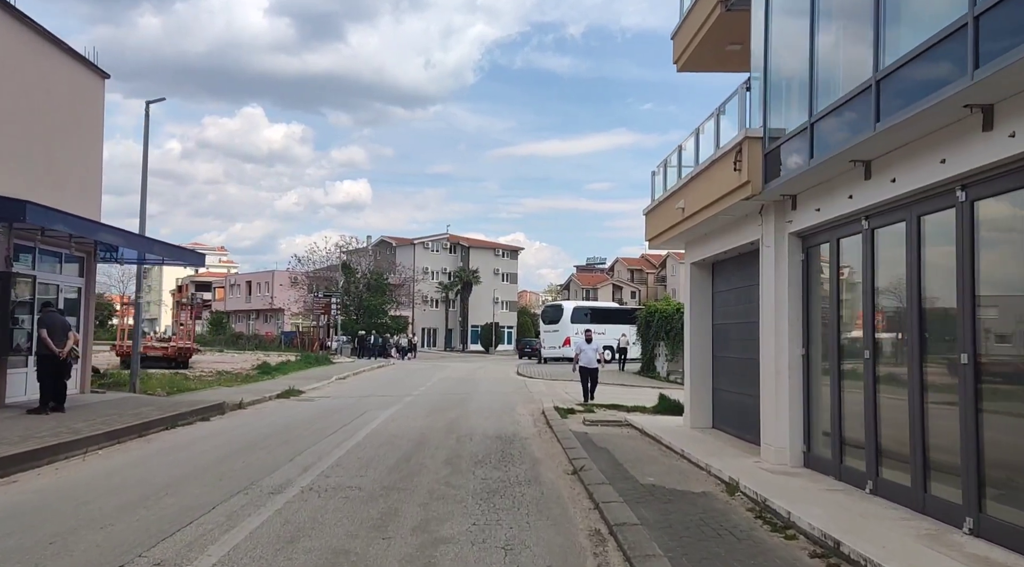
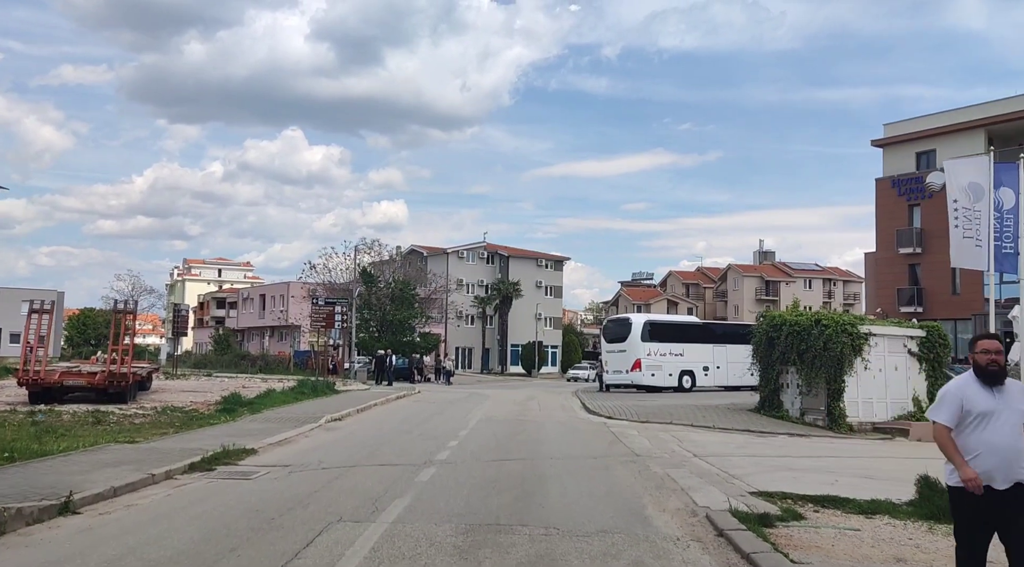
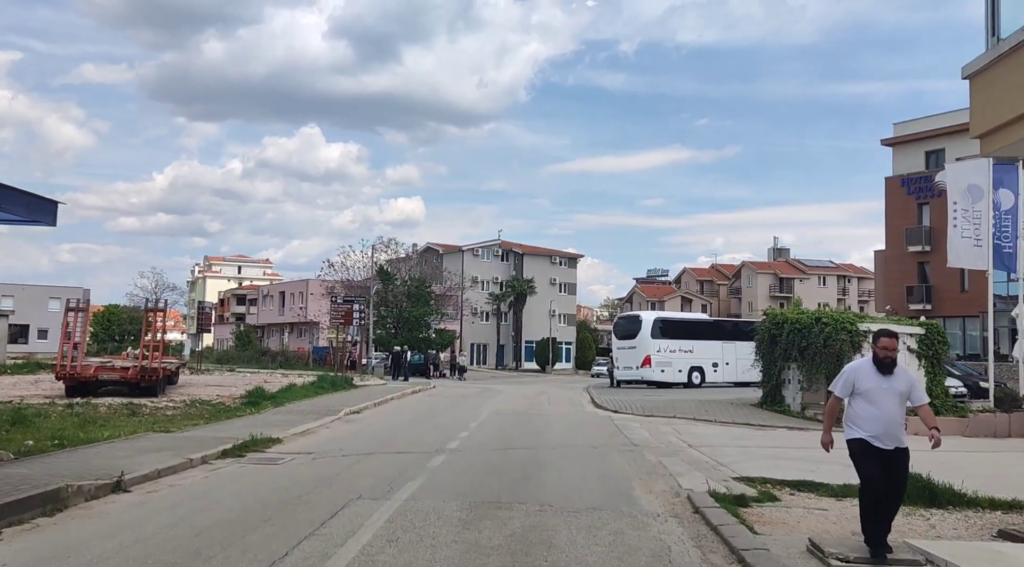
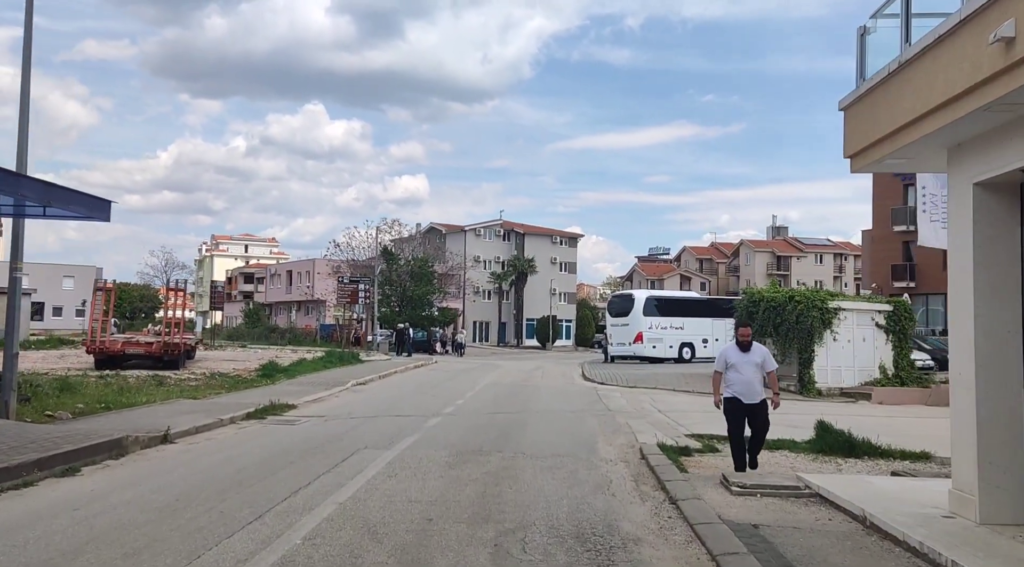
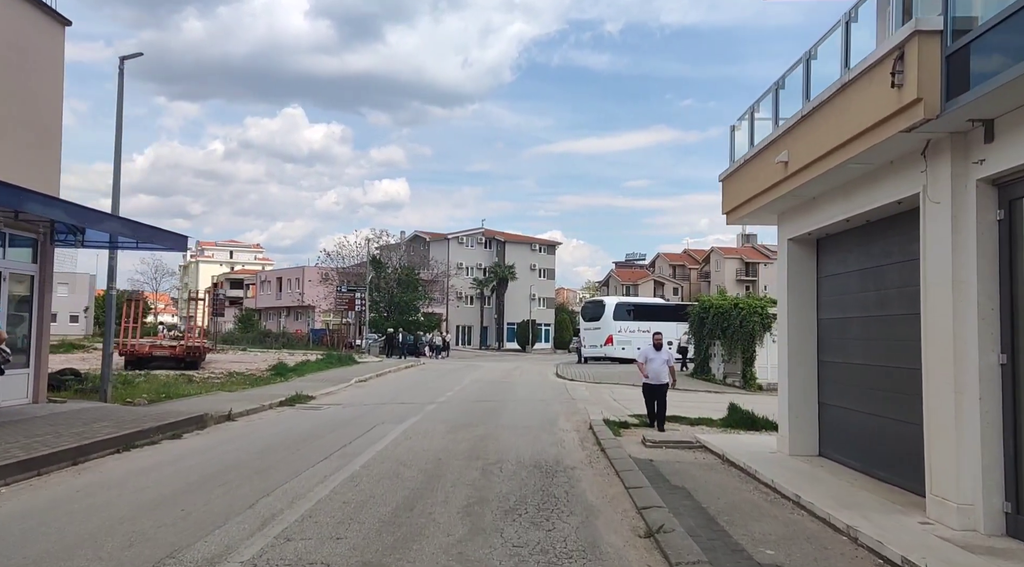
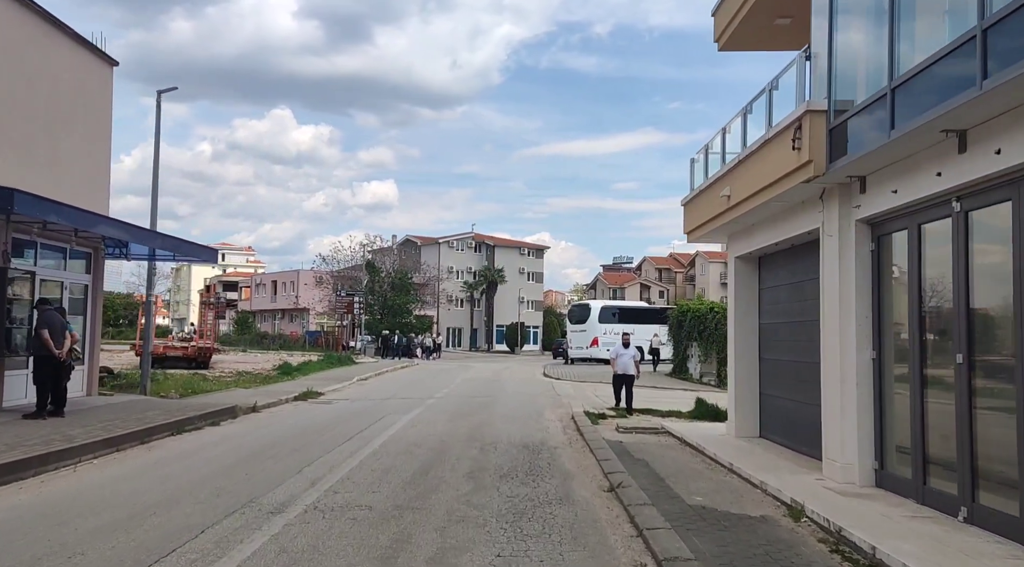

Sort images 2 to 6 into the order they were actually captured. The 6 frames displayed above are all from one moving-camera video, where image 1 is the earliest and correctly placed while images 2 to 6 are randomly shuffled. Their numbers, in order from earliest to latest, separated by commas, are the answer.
6, 5, 4, 3, 2
